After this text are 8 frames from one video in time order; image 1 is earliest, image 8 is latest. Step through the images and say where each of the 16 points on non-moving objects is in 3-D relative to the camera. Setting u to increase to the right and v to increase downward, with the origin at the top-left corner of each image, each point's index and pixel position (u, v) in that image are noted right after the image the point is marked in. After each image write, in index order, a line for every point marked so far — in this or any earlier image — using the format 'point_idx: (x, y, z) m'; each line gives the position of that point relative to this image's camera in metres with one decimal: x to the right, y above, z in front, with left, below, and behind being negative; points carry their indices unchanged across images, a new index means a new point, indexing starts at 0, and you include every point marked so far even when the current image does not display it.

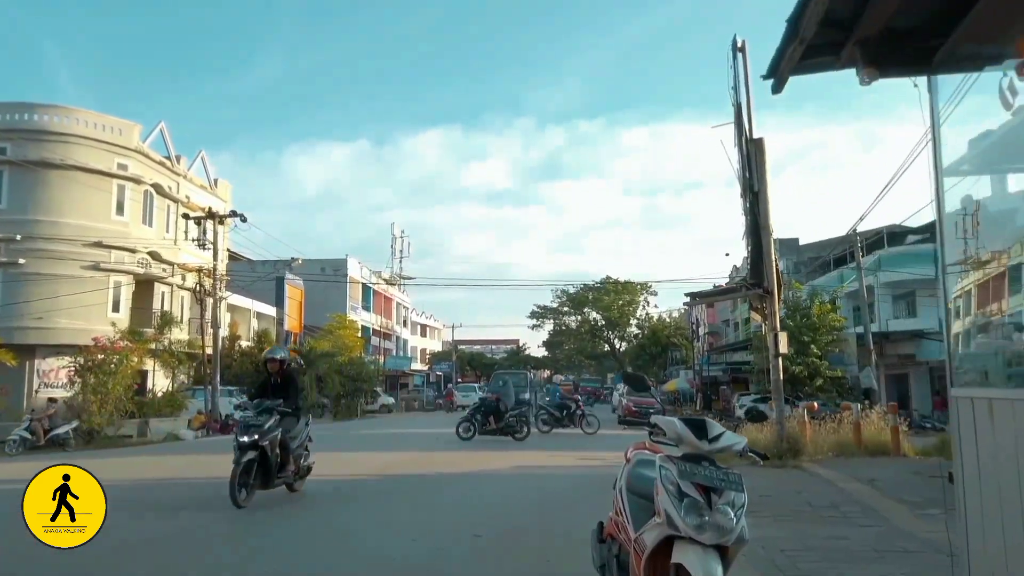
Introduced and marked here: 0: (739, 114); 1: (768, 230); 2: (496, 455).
0: (+4.0, +3.1, +13.5) m
1: (+4.3, +1.0, +13.0) m
2: (-0.3, -3.6, +17.5) m
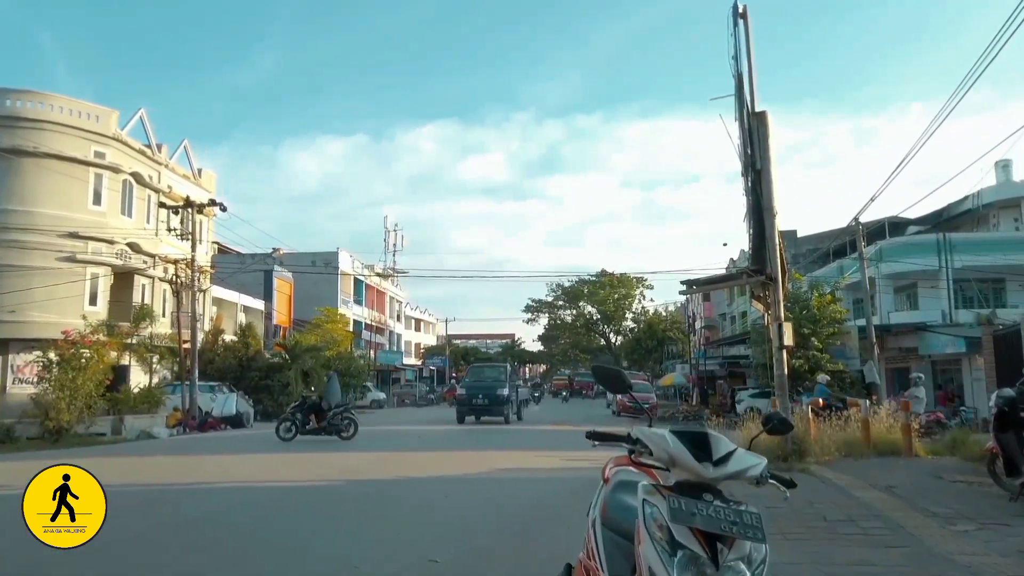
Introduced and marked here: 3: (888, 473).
0: (+3.7, +3.3, +12.5) m
1: (+4.0, +1.2, +11.9) m
2: (-0.7, -3.4, +16.5) m
3: (+5.0, -2.5, +10.2) m
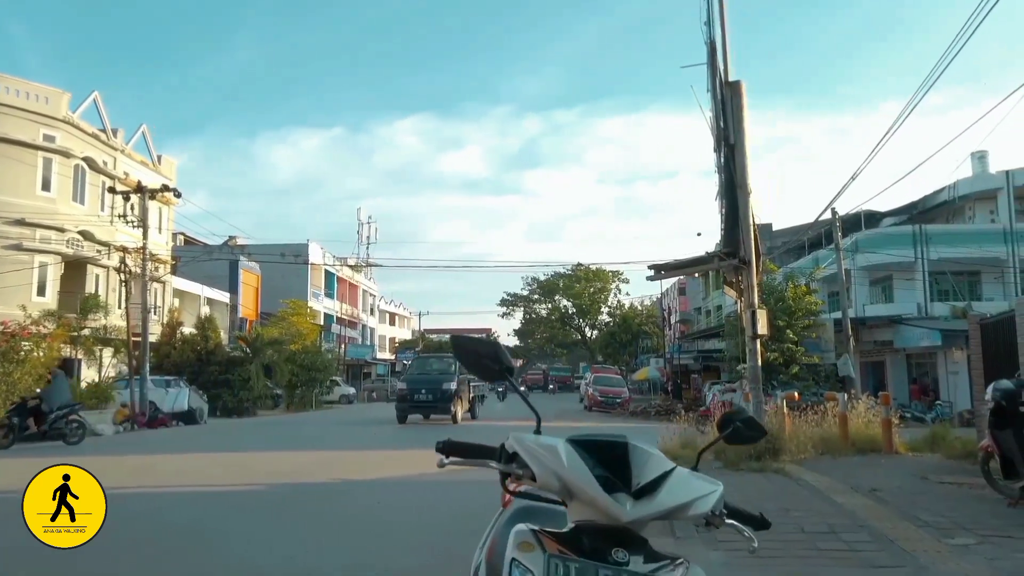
0: (+3.0, +3.5, +11.5) m
1: (+3.3, +1.4, +11.0) m
2: (-1.5, -3.1, +15.4) m
3: (+4.3, -2.3, +9.3) m
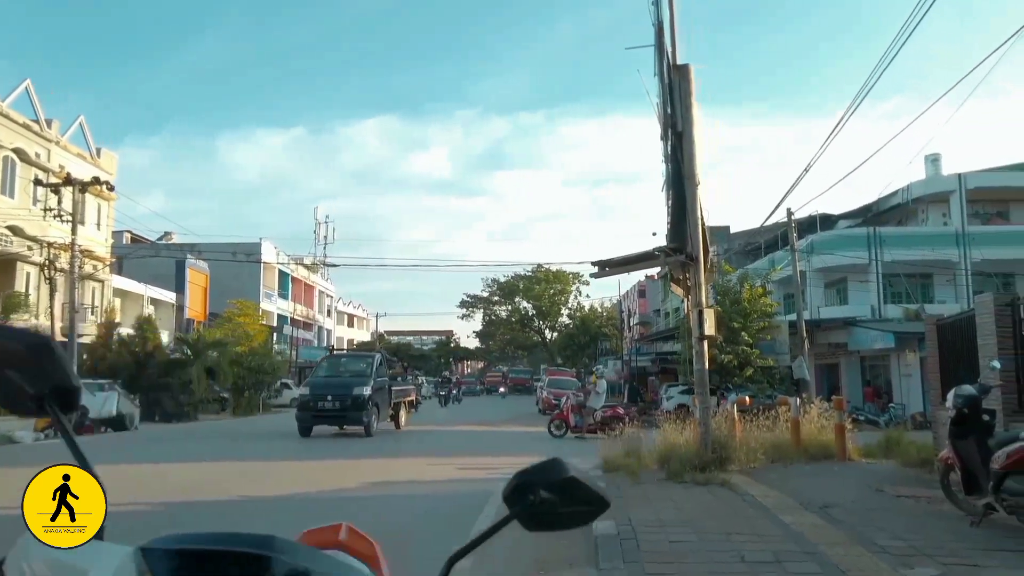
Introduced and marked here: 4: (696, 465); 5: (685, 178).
0: (+2.1, +3.5, +10.8) m
1: (+2.4, +1.5, +10.3) m
2: (-2.7, -3.1, +14.5) m
3: (+3.5, -2.2, +8.7) m
4: (+2.3, -2.3, +9.8) m
5: (+2.3, +1.5, +10.3) m
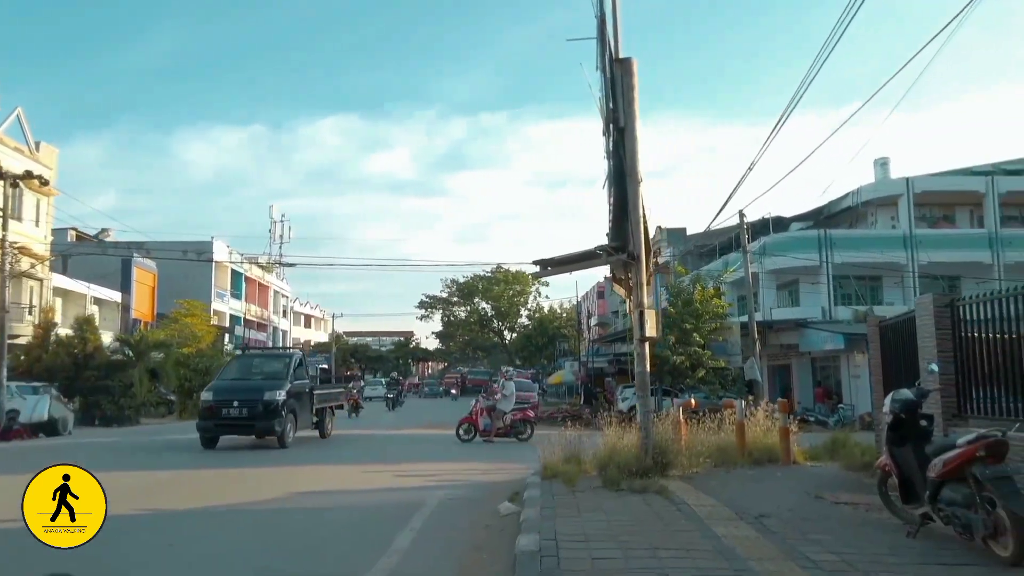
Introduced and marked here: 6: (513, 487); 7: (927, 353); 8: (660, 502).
0: (+1.2, +3.5, +10.5) m
1: (+1.6, +1.4, +10.0) m
2: (-3.7, -3.1, +13.9) m
3: (+2.7, -2.2, +8.4) m
4: (+1.5, -2.3, +9.5) m
5: (+1.5, +1.5, +10.0) m
6: (0.0, -2.6, +9.9) m
7: (+4.5, -0.7, +8.3) m
8: (+1.4, -2.1, +7.5) m
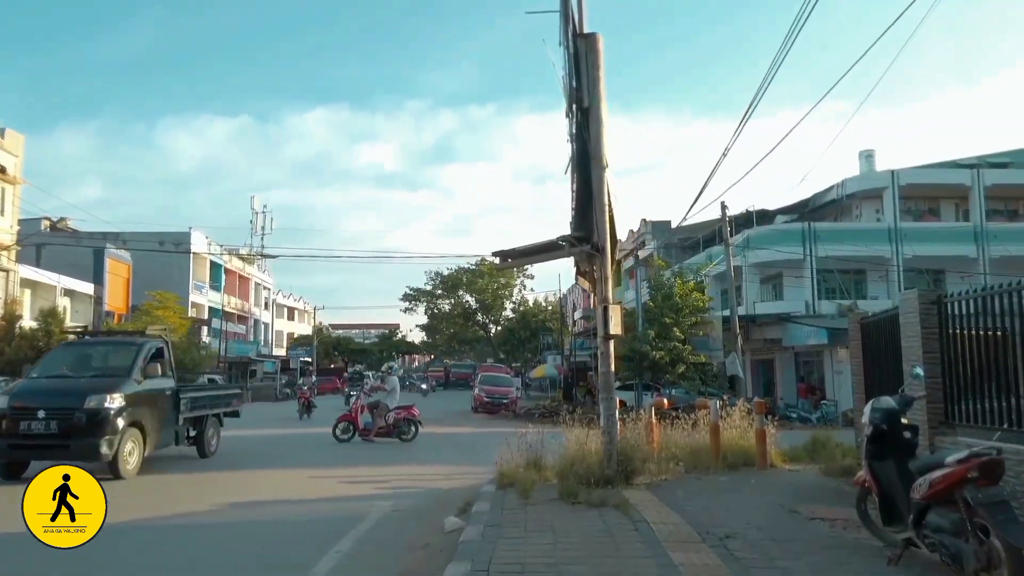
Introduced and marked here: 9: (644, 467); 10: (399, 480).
0: (+0.7, +3.6, +9.7) m
1: (+1.1, +1.5, +9.2) m
2: (-4.3, -2.9, +13.1) m
3: (+2.2, -2.2, +7.7) m
4: (+1.0, -2.2, +8.8) m
5: (+1.0, +1.5, +9.3) m
6: (-0.5, -2.5, +9.2) m
7: (+4.0, -0.6, +7.6) m
8: (+0.9, -2.0, +6.8) m
9: (+1.7, -2.2, +9.4) m
10: (-1.6, -2.7, +10.8) m
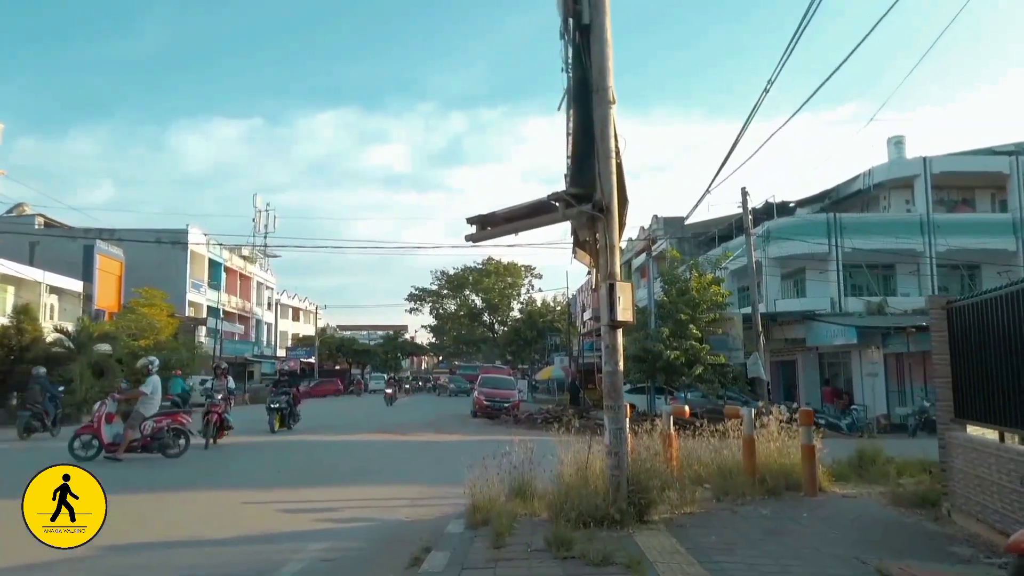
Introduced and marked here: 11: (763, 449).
0: (+0.5, +3.9, +7.5) m
1: (+0.8, +1.8, +7.0) m
2: (-4.5, -2.7, +10.9) m
3: (+2.0, -1.9, +5.5) m
4: (+0.8, -1.9, +6.5) m
5: (+0.7, +1.8, +7.0) m
6: (-0.8, -2.2, +6.9) m
7: (+3.7, -0.4, +5.3) m
8: (+0.7, -1.8, +4.6) m
9: (+1.4, -1.9, +7.1) m
10: (-1.8, -2.5, +8.6) m
11: (+3.1, -2.0, +9.6) m
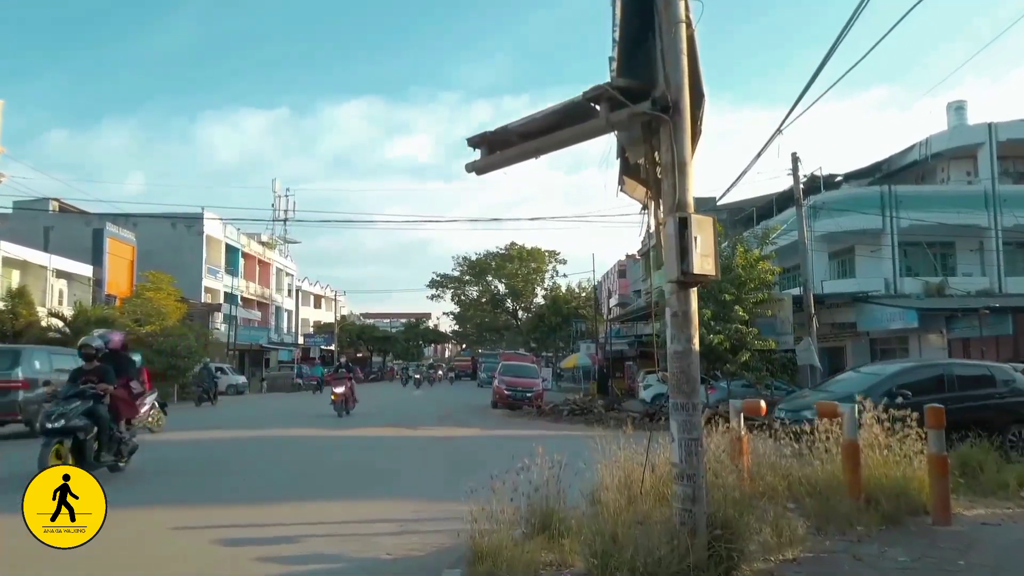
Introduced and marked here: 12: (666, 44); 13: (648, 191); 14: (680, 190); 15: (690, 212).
0: (+0.6, +4.2, +5.1) m
1: (+1.0, +2.1, +4.6) m
2: (-4.2, -2.3, +8.8) m
3: (+2.0, -1.6, +3.1) m
4: (+0.9, -1.6, +4.2) m
5: (+0.9, +2.2, +4.7) m
6: (-0.6, -1.9, +4.7) m
7: (+3.8, -0.1, +2.9) m
8: (+0.7, -1.5, +2.3) m
9: (+1.6, -1.6, +4.8) m
10: (-1.6, -2.1, +6.4) m
11: (+3.3, -1.6, +7.2) m
12: (+1.0, +1.5, +4.8) m
13: (+0.9, +0.6, +5.2) m
14: (+1.0, +0.6, +4.7) m
15: (+1.1, +0.4, +4.6) m
